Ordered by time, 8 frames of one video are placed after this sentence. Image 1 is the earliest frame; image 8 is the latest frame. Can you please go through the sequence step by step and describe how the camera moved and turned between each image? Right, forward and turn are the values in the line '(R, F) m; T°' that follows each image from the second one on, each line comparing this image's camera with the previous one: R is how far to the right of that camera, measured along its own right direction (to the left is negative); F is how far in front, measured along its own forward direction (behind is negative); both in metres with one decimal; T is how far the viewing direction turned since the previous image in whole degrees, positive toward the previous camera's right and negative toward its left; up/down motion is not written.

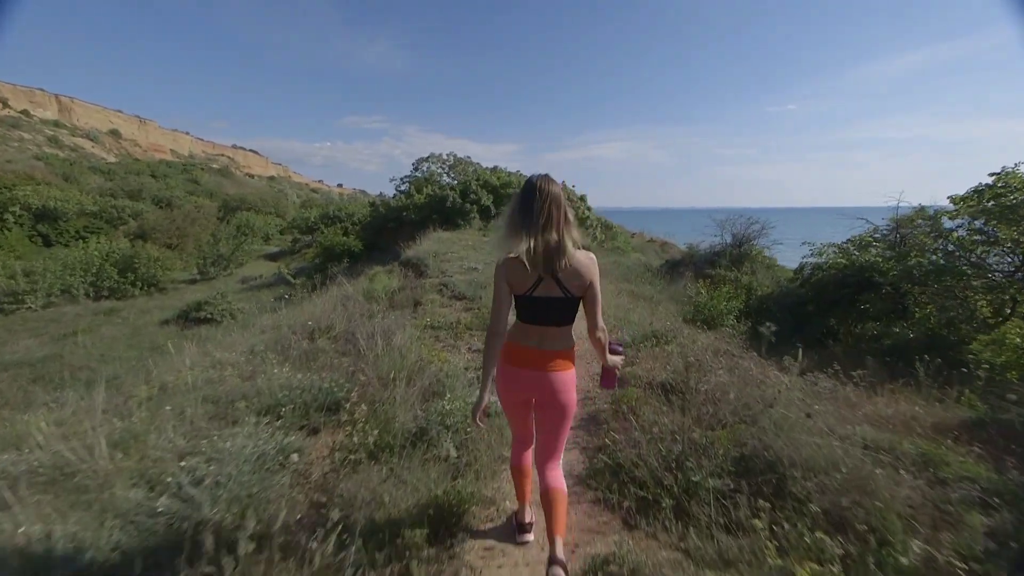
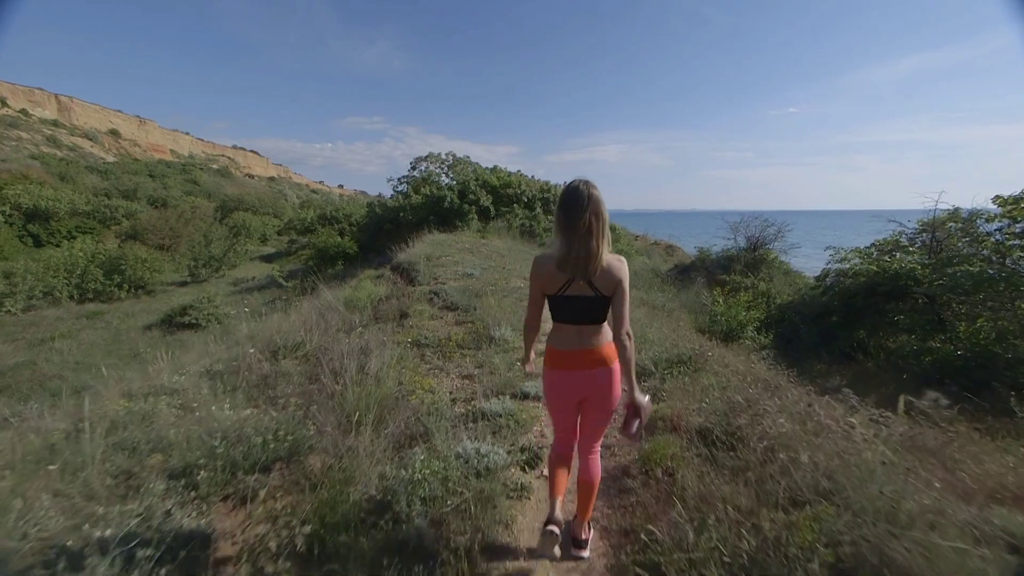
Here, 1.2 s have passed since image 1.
(0.0, +0.9) m; 0°
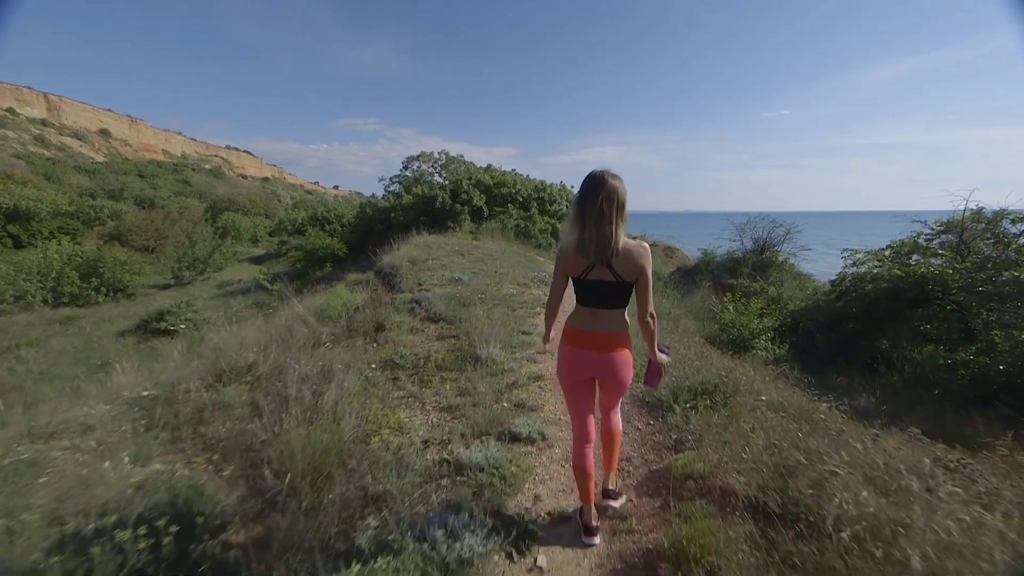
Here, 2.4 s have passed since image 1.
(+0.1, +0.8) m; +1°
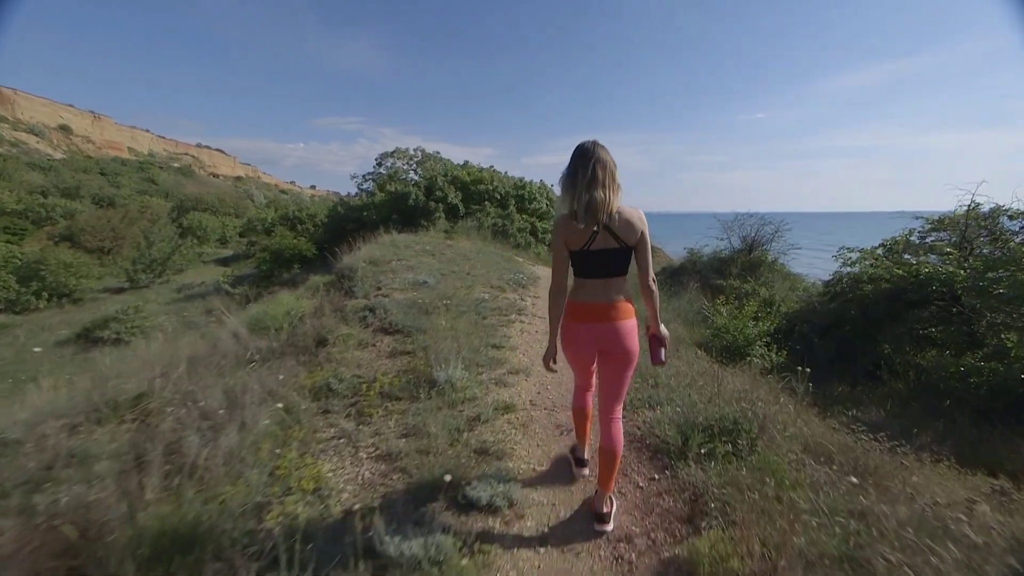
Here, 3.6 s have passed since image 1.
(+0.2, +0.9) m; +2°
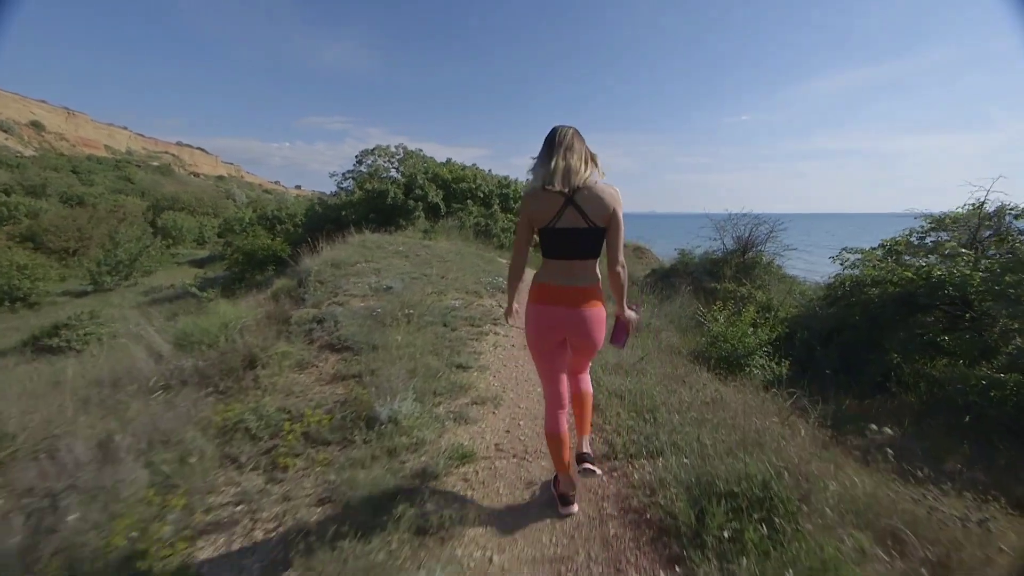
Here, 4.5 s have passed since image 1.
(+0.2, +0.8) m; +2°
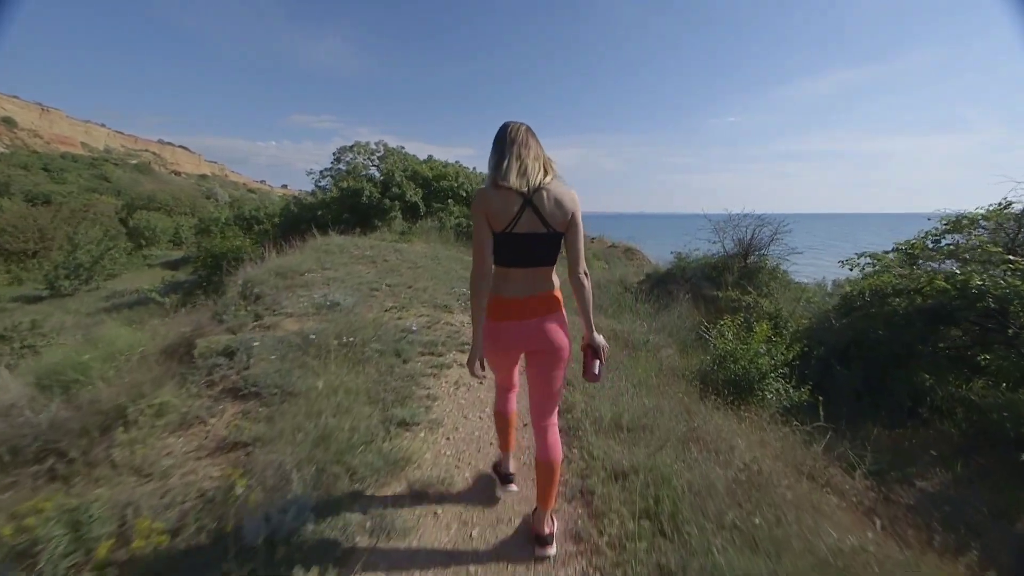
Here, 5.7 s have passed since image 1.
(+0.2, +1.1) m; +1°
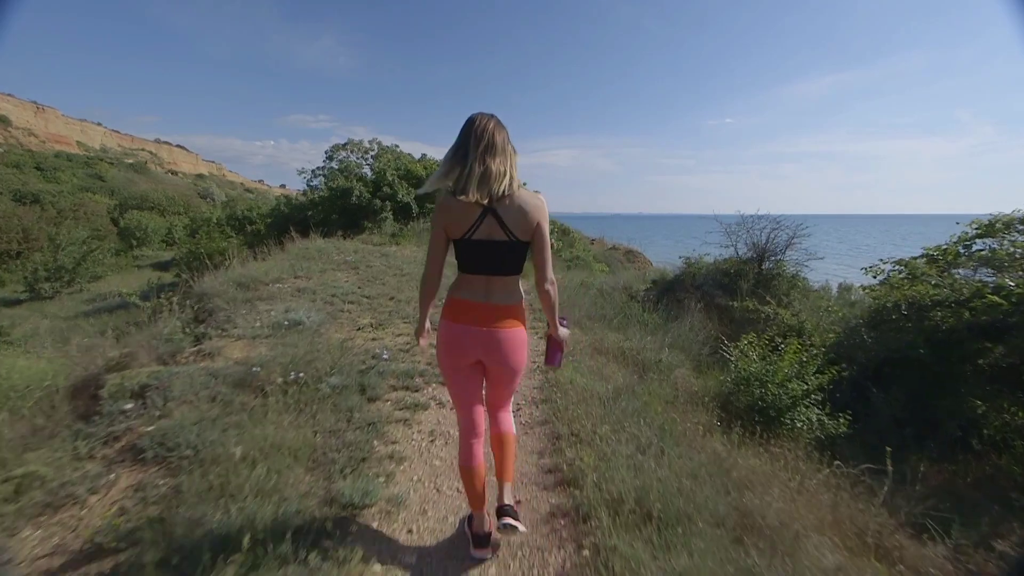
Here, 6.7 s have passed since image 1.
(+0.1, +0.8) m; 0°
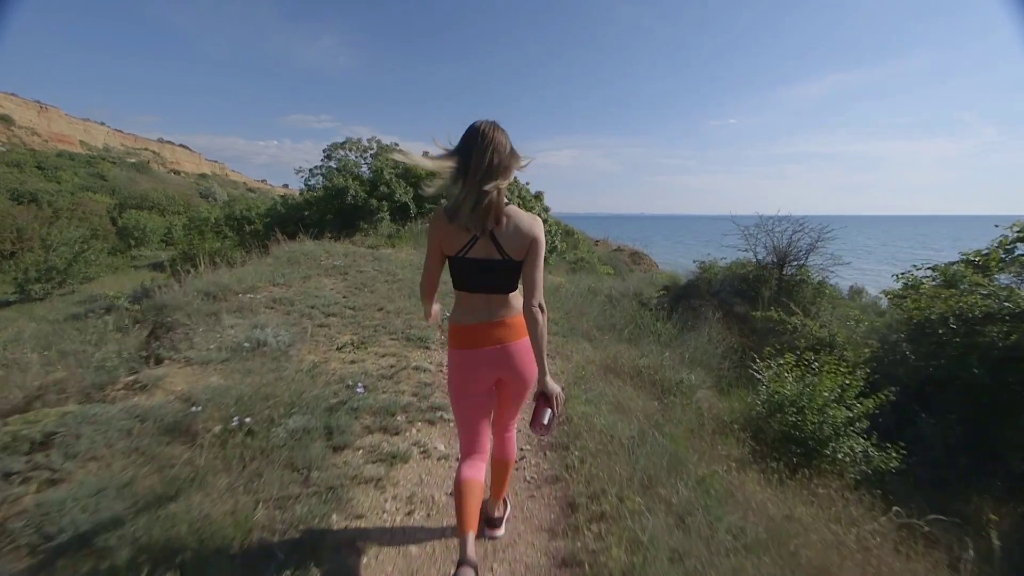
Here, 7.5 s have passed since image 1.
(0.0, +0.7) m; 0°
